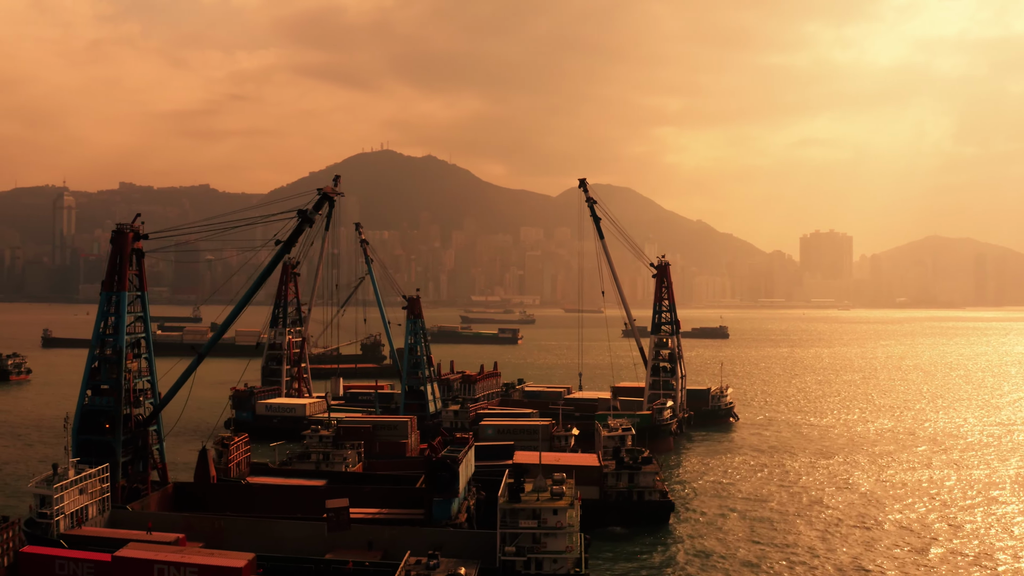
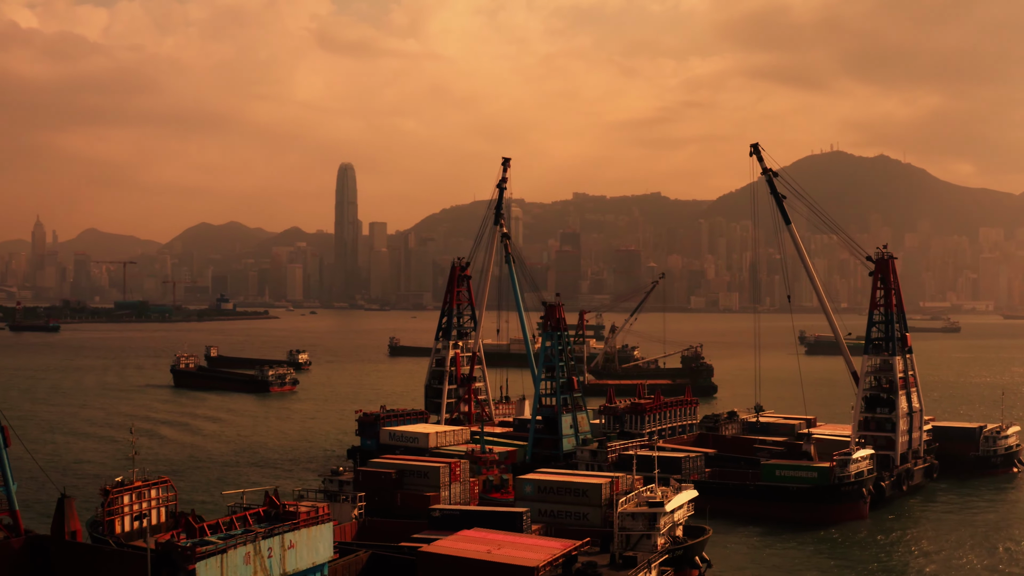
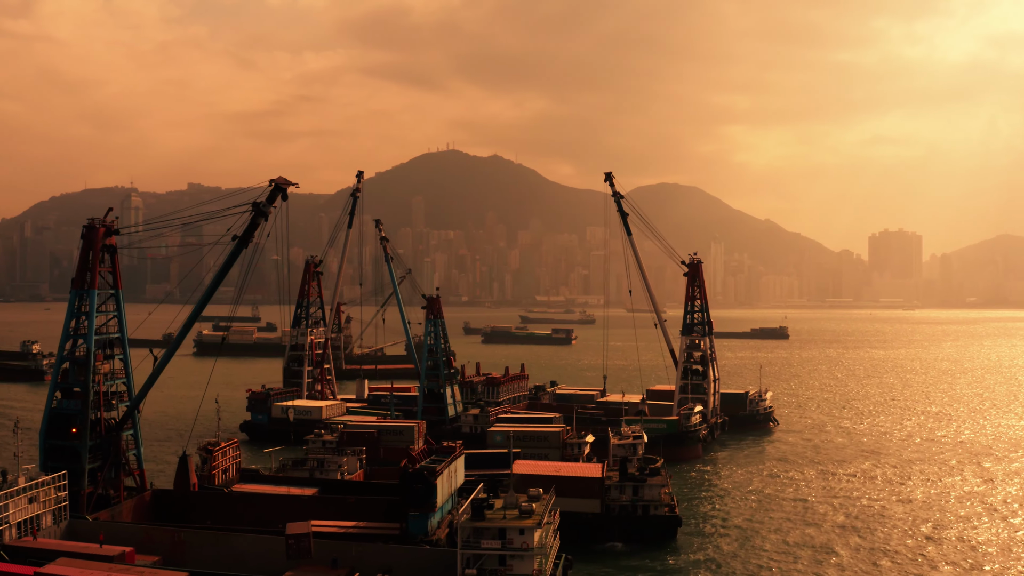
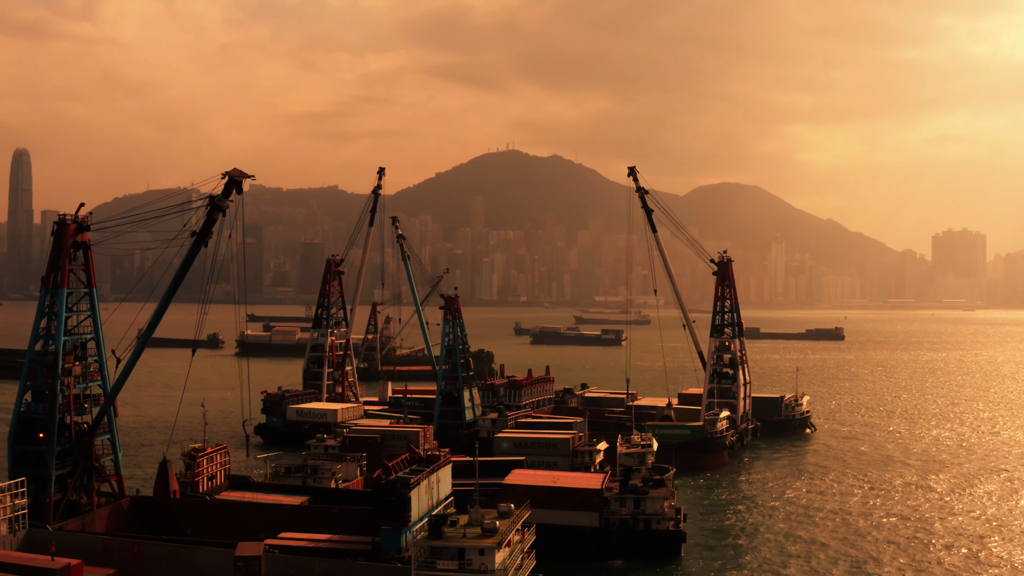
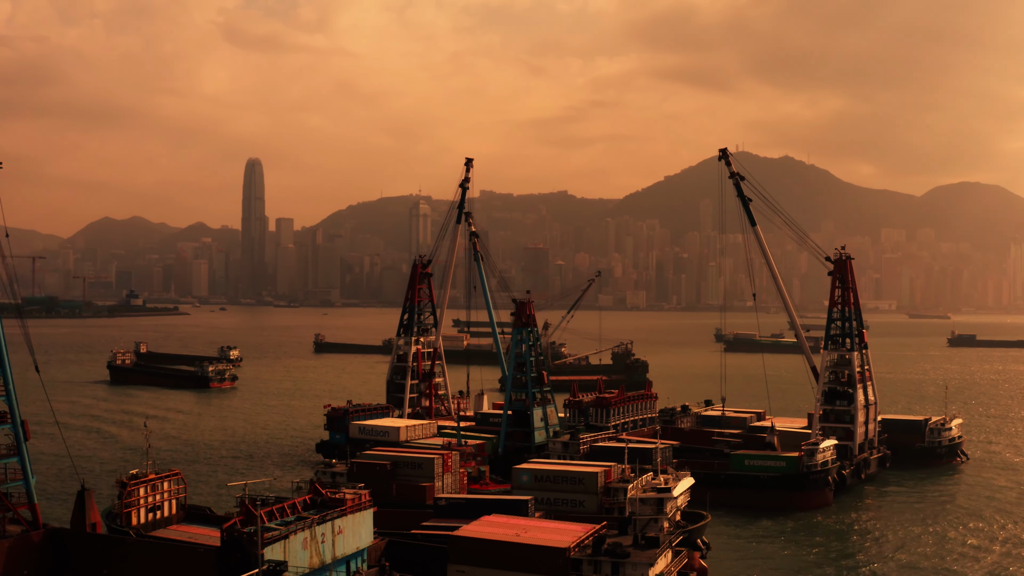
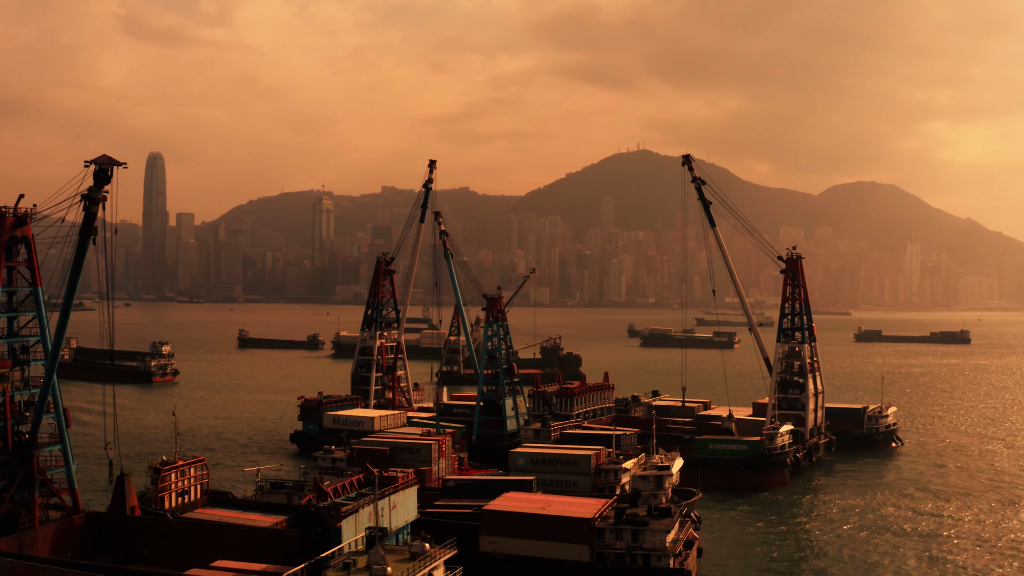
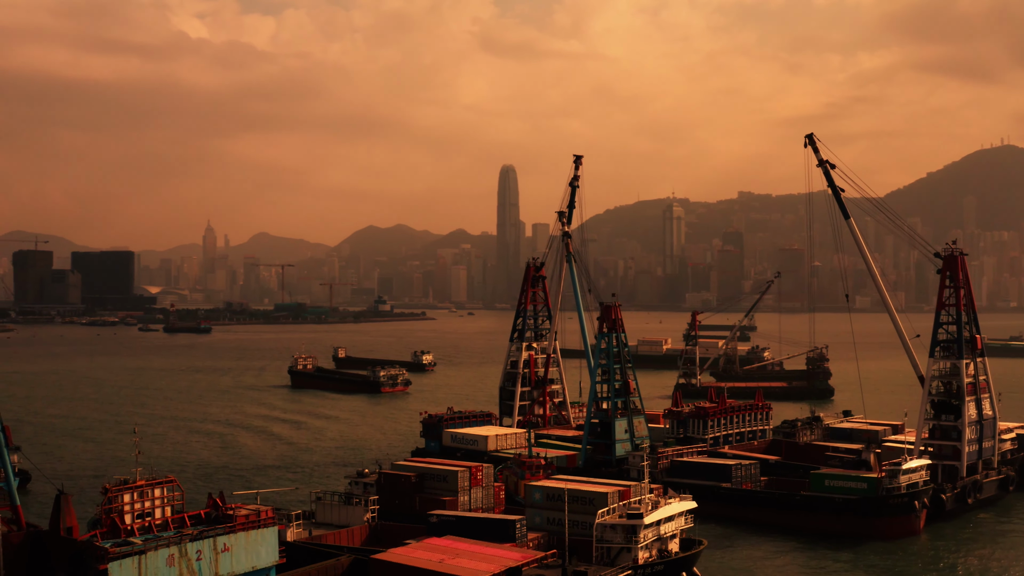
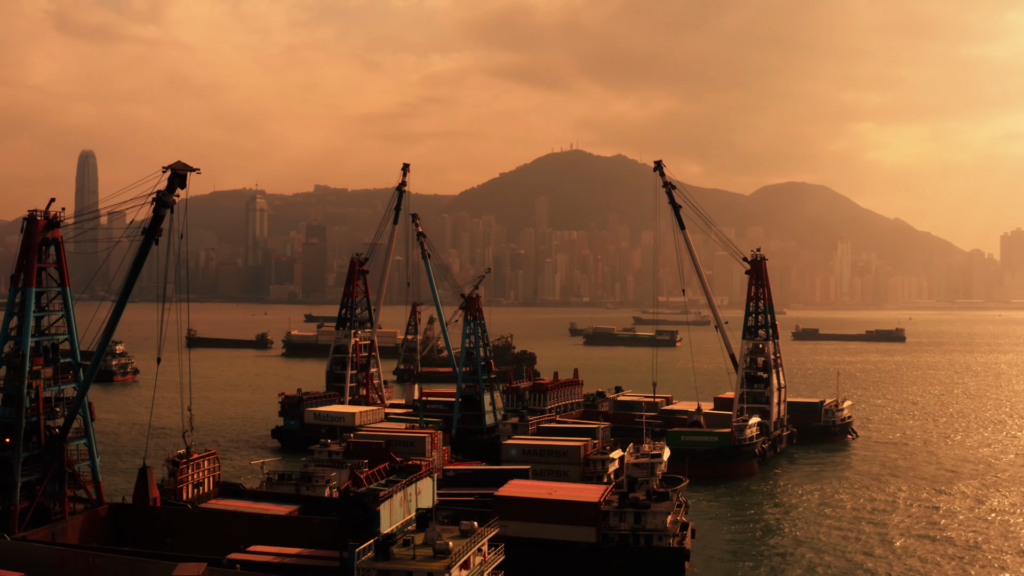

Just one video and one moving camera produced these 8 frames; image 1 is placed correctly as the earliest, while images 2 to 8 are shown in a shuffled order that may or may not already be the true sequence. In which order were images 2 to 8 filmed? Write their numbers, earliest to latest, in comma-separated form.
3, 4, 8, 6, 5, 2, 7
